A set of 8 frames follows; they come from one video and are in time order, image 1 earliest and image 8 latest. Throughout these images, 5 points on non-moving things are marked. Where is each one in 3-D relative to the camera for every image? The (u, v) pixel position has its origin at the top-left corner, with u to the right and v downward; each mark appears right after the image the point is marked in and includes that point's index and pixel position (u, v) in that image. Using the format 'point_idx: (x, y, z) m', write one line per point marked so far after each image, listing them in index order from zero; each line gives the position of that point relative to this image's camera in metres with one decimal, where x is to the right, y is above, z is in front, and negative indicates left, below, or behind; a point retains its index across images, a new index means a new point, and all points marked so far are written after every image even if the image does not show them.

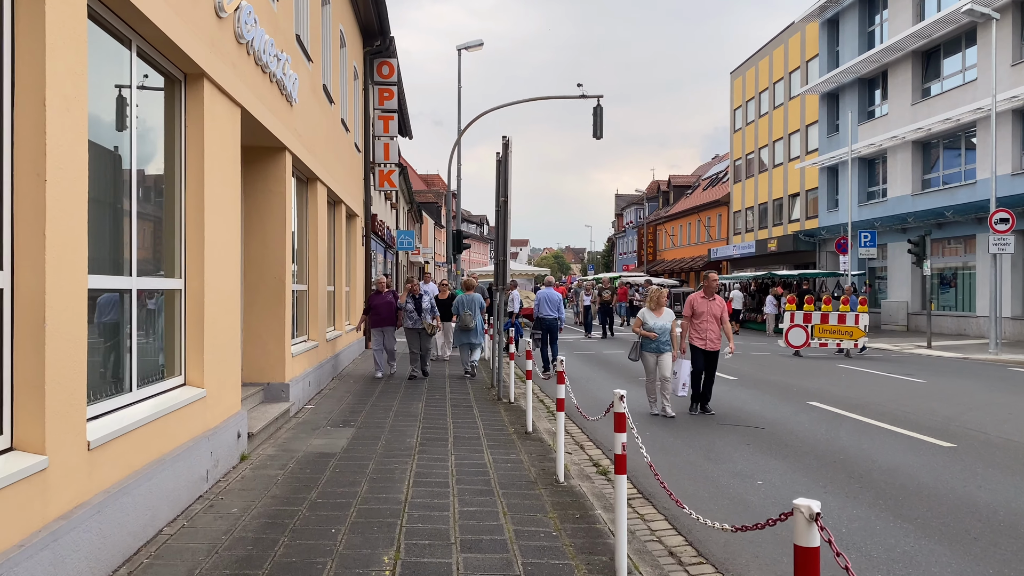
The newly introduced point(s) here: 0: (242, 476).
0: (-1.9, -1.3, +6.0) m
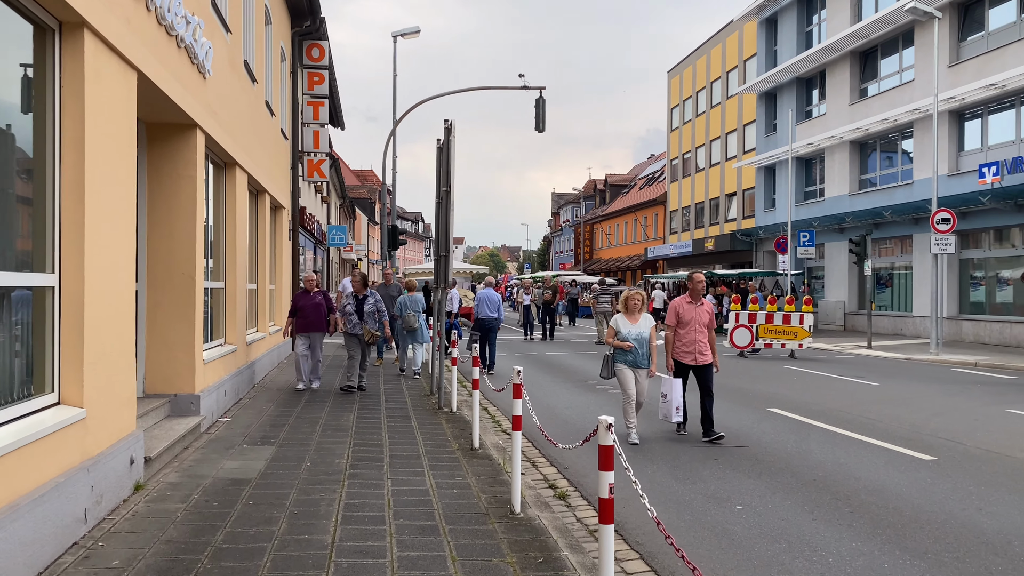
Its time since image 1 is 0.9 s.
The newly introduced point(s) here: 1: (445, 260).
0: (-2.2, -1.3, +4.9) m
1: (-0.8, +0.3, +9.8) m
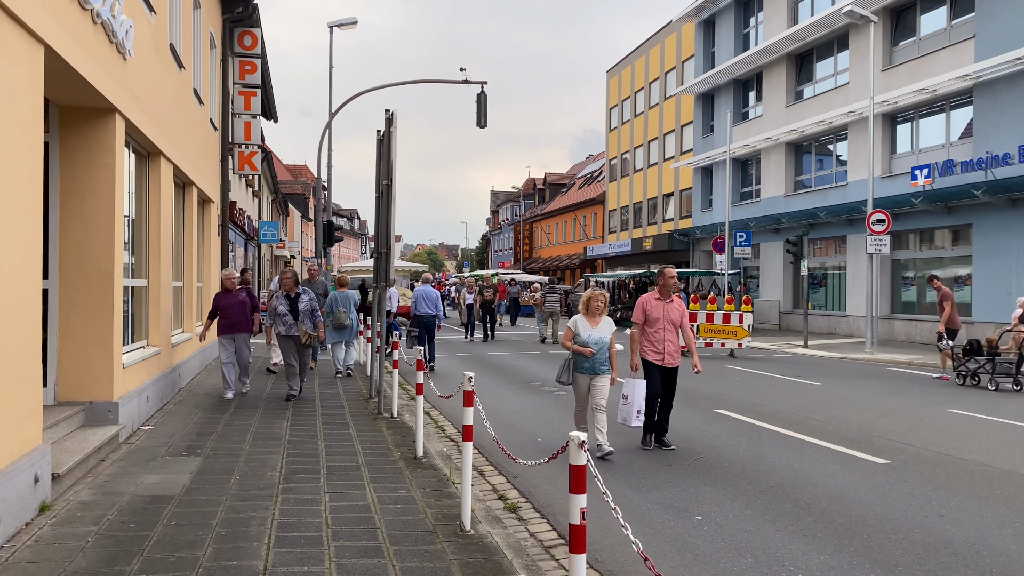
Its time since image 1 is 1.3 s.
0: (-2.5, -1.3, +4.4) m
1: (-1.4, +0.4, +9.3) m
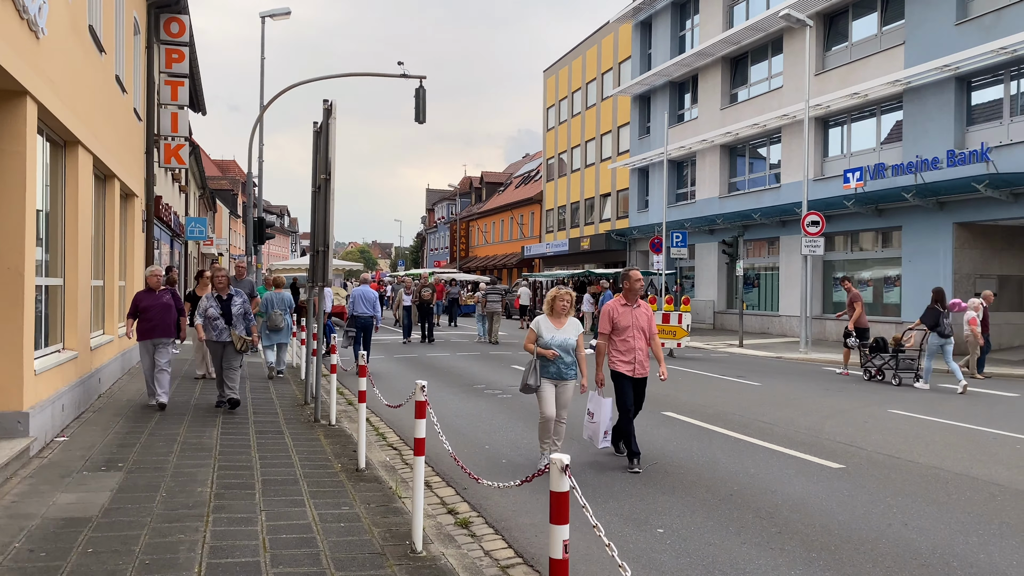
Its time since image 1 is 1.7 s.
0: (-2.7, -1.3, +3.9) m
1: (-2.0, +0.4, +8.9) m
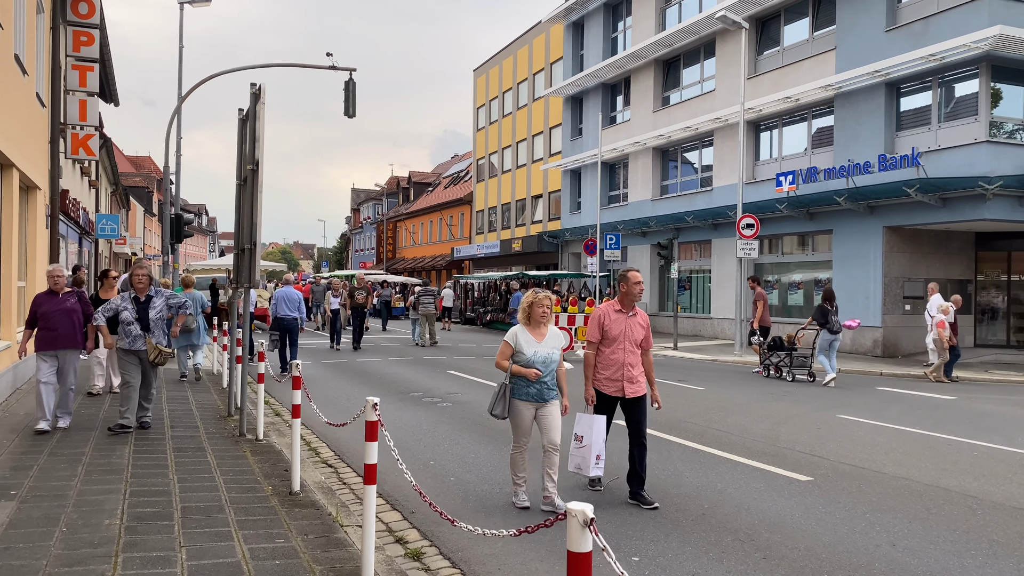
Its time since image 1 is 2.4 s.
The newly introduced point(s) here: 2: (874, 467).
0: (-2.8, -1.3, +3.1) m
1: (-2.5, +0.3, +8.1) m
2: (+3.0, -1.5, +7.0) m
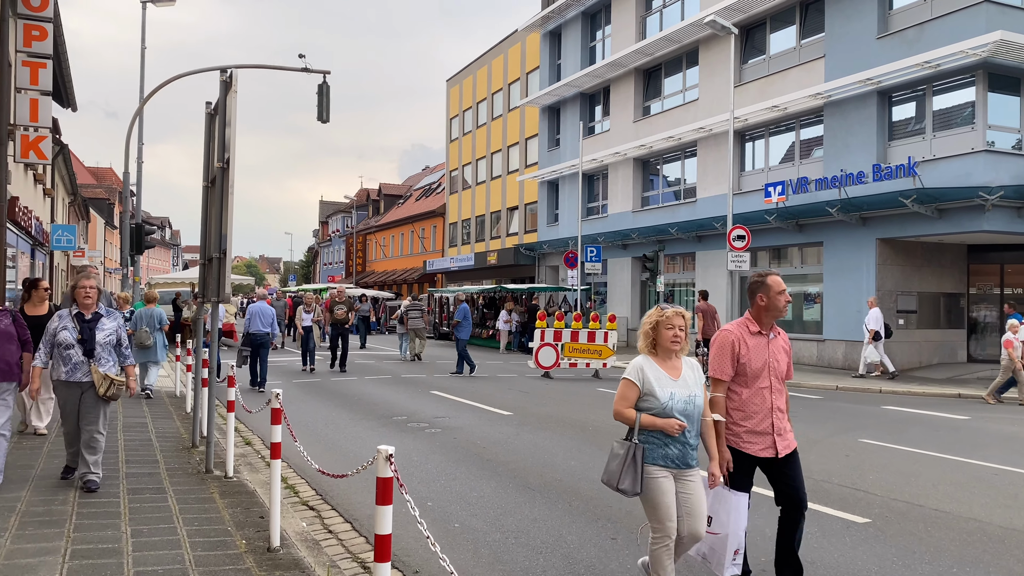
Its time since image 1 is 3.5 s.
0: (-2.6, -1.4, +2.1) m
1: (-2.5, +0.2, +7.1) m
2: (+3.1, -1.6, +6.2) m
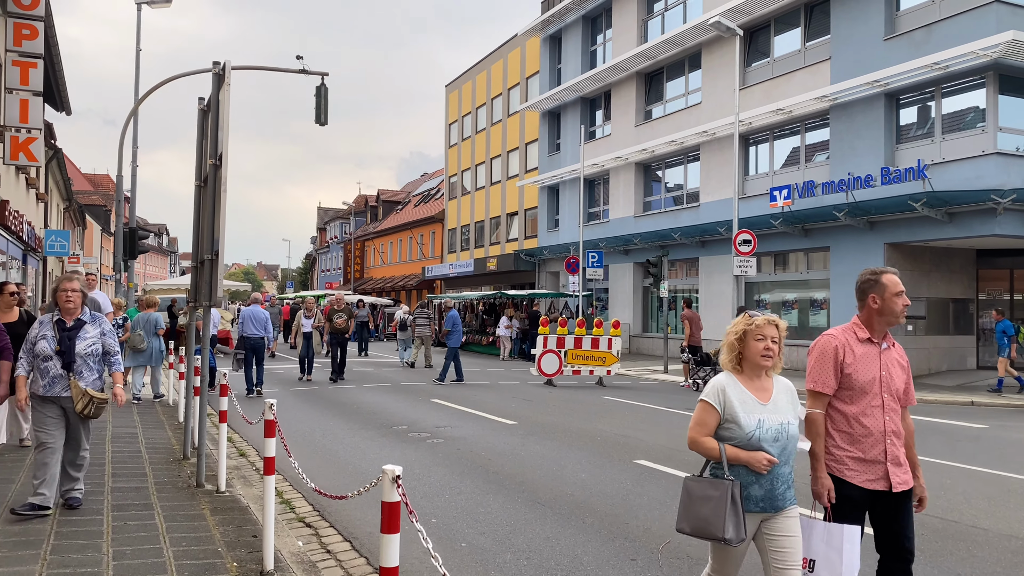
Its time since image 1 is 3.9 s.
0: (-2.5, -1.4, +1.7) m
1: (-2.4, +0.2, +6.8) m
2: (+3.1, -1.6, +5.8) m
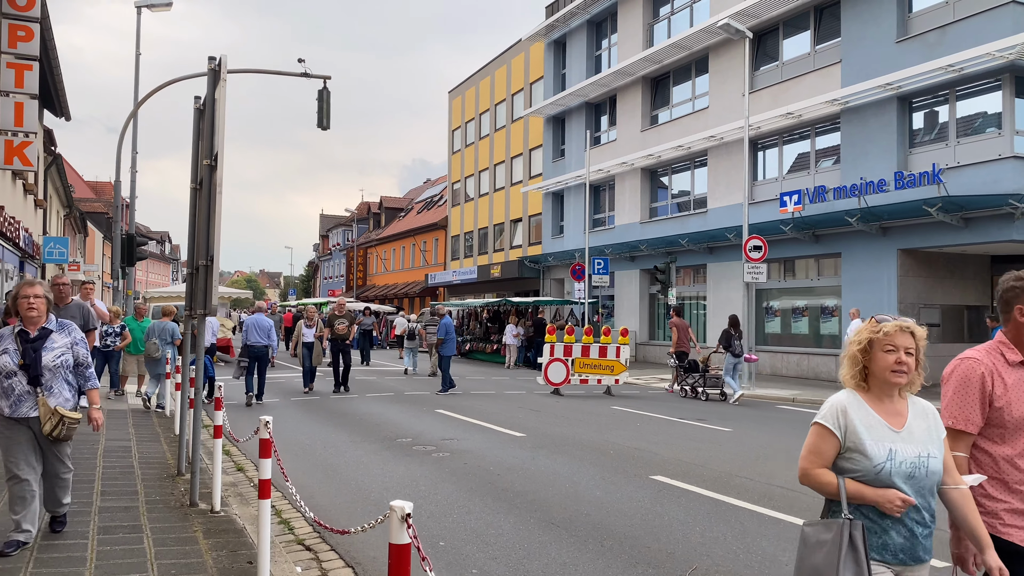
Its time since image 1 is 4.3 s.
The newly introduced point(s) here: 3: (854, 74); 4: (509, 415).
0: (-2.4, -1.4, +1.4) m
1: (-2.3, +0.1, +6.4) m
2: (+3.2, -1.7, +5.5) m
3: (+7.7, +4.8, +18.8) m
4: (0.0, -1.8, +12.0) m
